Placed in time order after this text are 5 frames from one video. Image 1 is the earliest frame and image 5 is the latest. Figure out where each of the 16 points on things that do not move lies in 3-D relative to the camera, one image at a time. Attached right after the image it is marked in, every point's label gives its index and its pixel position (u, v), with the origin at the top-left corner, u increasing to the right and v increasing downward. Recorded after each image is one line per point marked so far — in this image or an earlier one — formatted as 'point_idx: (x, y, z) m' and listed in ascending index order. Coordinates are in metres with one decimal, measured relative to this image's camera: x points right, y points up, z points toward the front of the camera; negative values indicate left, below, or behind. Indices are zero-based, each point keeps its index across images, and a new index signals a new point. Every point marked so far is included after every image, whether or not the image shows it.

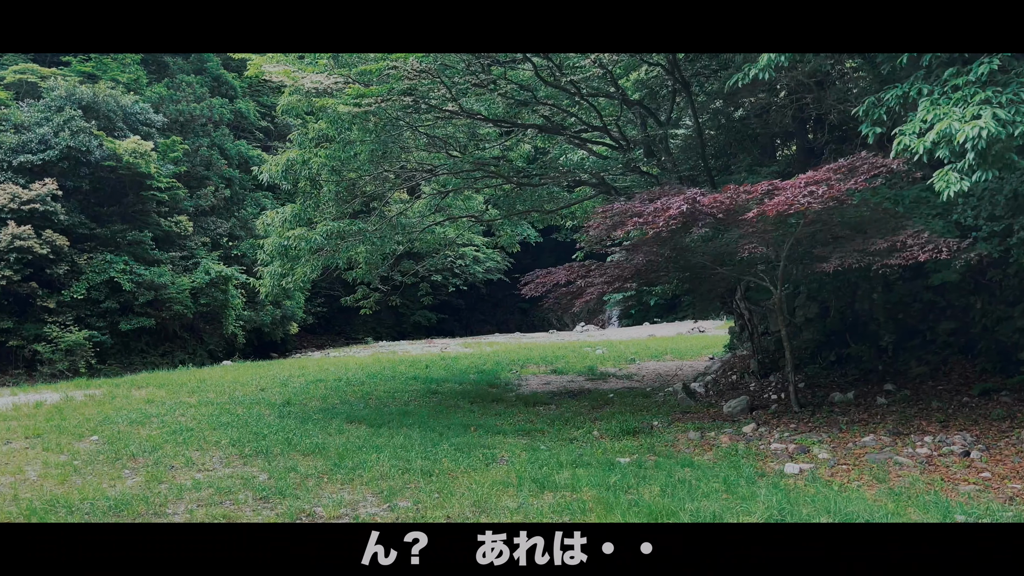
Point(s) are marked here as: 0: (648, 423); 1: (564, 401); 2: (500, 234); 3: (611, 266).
0: (+1.1, -1.1, +6.4) m
1: (+0.5, -1.2, +8.3) m
2: (-0.2, +0.7, +10.7) m
3: (+0.7, +0.2, +5.8) m
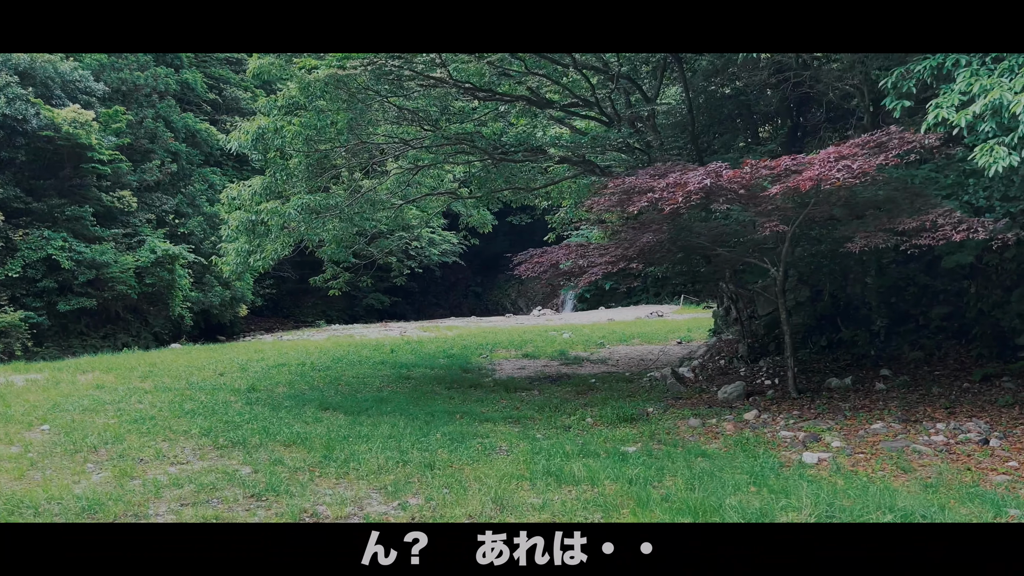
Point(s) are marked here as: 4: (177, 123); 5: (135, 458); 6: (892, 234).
0: (+1.0, -0.9, +6.2) m
1: (+0.3, -1.0, +8.0) m
2: (-0.5, +1.0, +10.3) m
3: (+0.7, +0.3, +5.5) m
4: (-7.2, +3.6, +17.4) m
5: (-2.1, -1.0, +4.6) m
6: (+2.1, +0.3, +4.5) m
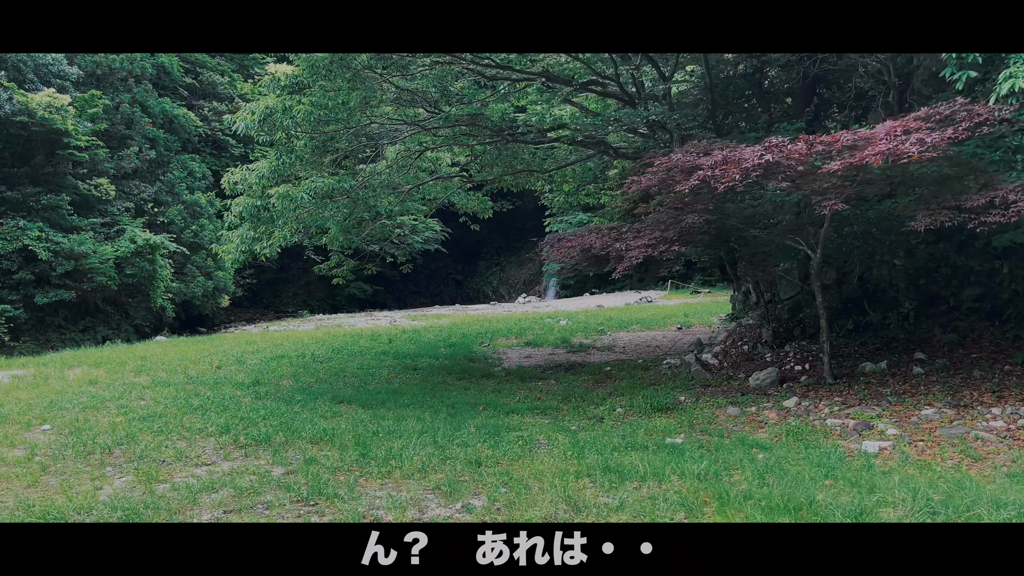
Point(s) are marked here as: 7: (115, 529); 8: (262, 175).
0: (+1.2, -0.8, +6.0) m
1: (+0.5, -0.8, +7.7) m
2: (-0.5, +1.1, +10.1) m
3: (+0.9, +0.4, +5.3) m
4: (-7.4, +3.8, +16.8) m
5: (-1.9, -0.9, +4.3) m
6: (+2.3, +0.4, +4.3) m
7: (-1.4, -1.0, +3.1) m
8: (-2.1, +1.0, +7.1) m
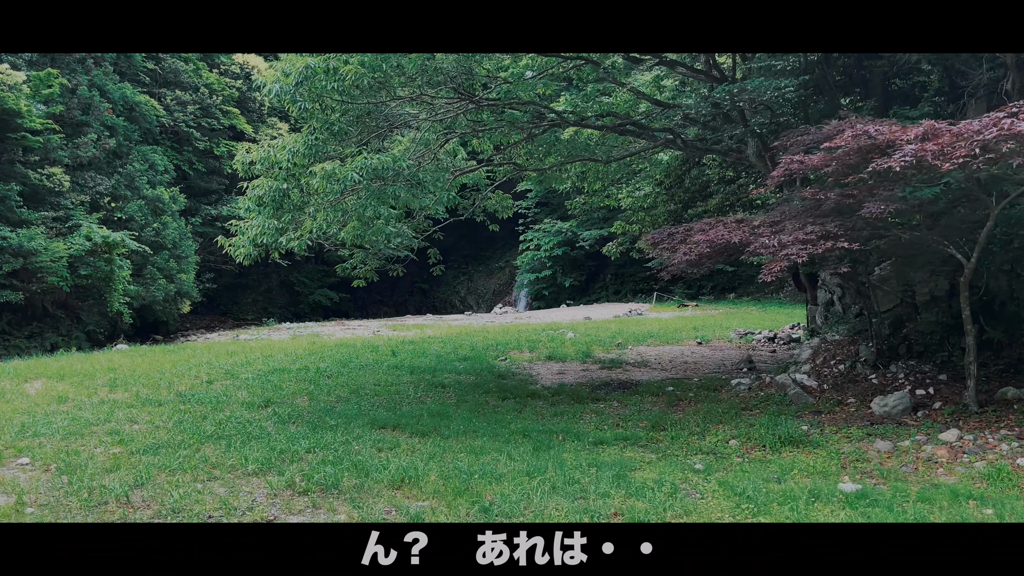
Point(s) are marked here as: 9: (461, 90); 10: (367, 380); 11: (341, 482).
0: (+1.7, -0.9, +5.1) m
1: (+0.9, -0.9, +6.7) m
2: (-0.2, +1.0, +9.0) m
3: (+1.5, +0.4, +4.3) m
4: (-7.5, +3.7, +15.4) m
5: (-1.2, -0.9, +3.1) m
6: (+3.0, +0.4, +3.5) m
7: (-0.6, -0.9, +2.0) m
8: (-1.6, +1.0, +5.9) m
9: (-0.4, +1.7, +6.8) m
10: (-1.4, -0.9, +7.6) m
11: (-0.8, -0.9, +3.7) m
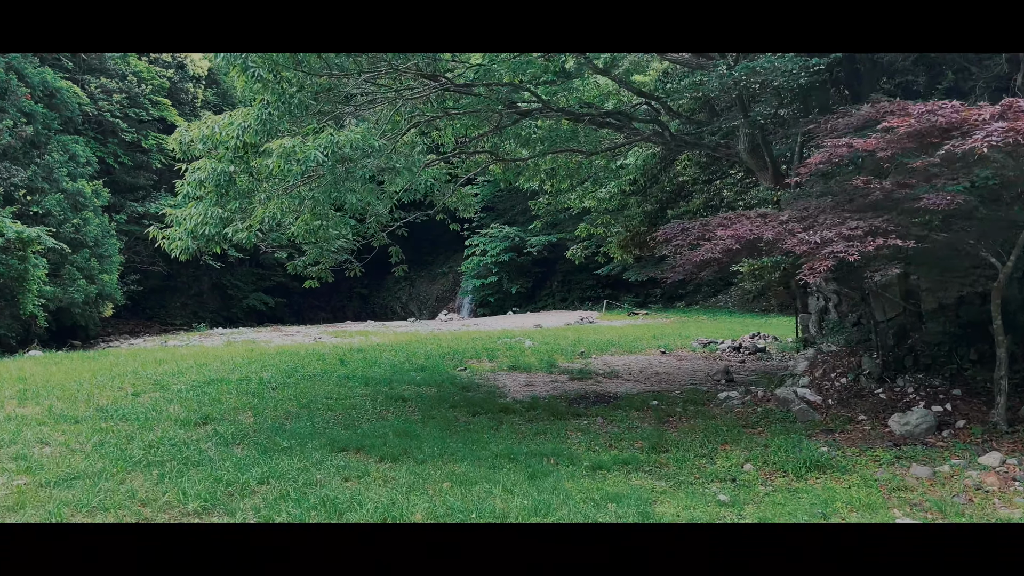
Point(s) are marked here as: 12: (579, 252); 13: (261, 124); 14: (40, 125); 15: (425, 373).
0: (+1.7, -0.9, +4.5) m
1: (+0.7, -0.9, +6.1) m
2: (-0.5, +1.0, +8.4) m
3: (+1.5, +0.3, +3.8) m
4: (-8.4, +3.7, +14.1) m
5: (-1.1, -0.9, +2.4) m
6: (+3.1, +0.3, +3.1) m
7: (-0.5, -0.9, +1.2) m
8: (-1.7, +1.0, +5.1) m
9: (-0.6, +1.7, +6.1) m
10: (-1.7, -0.9, +6.8) m
11: (-0.8, -0.9, +2.9) m
12: (+0.8, +0.5, +10.2) m
13: (-1.8, +1.0, +5.2) m
14: (-8.4, +2.9, +14.3) m
15: (-0.9, -0.9, +8.4) m
